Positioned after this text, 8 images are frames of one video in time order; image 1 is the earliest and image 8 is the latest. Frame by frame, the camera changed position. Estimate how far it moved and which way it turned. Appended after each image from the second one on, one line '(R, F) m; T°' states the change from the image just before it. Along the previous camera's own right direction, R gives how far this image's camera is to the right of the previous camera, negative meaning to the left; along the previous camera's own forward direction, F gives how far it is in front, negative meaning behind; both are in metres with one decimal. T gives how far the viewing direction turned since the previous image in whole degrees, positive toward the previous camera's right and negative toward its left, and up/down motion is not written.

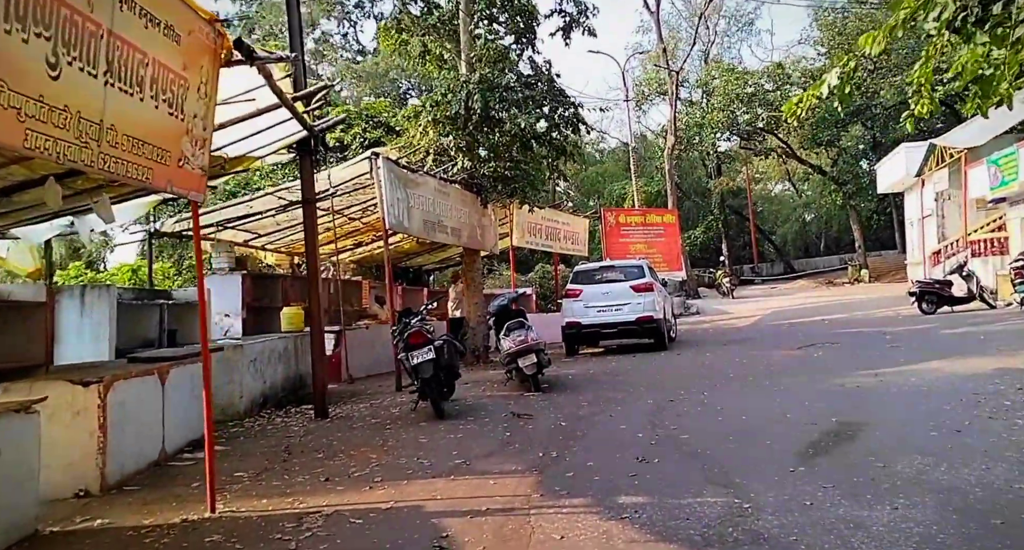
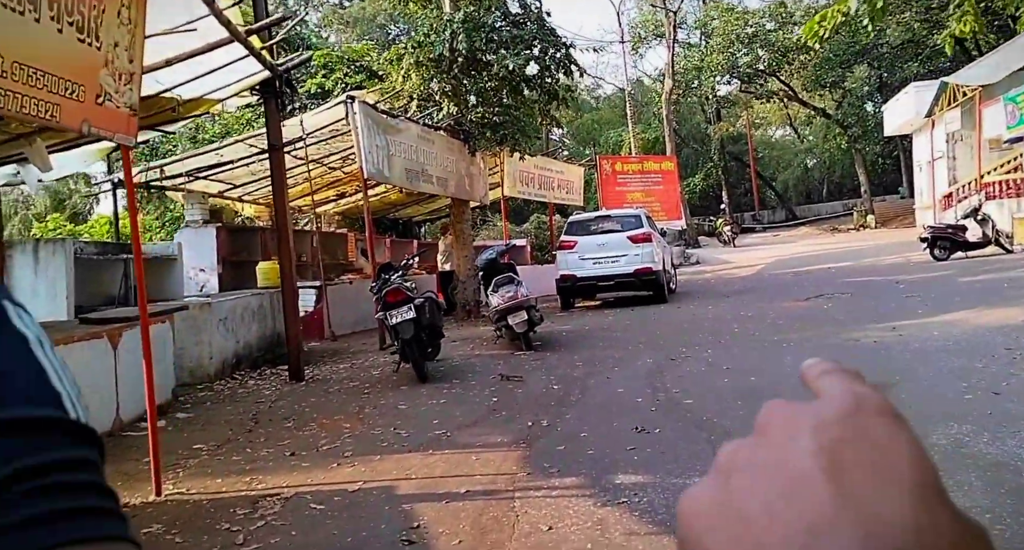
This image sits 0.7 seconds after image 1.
(+0.1, +0.7) m; 0°
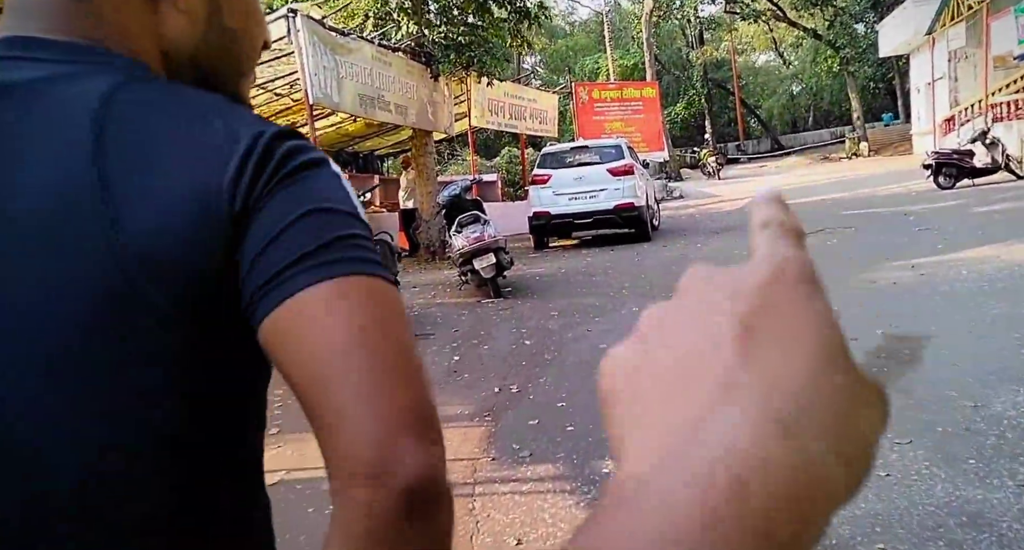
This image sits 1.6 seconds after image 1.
(+0.1, +0.9) m; +2°
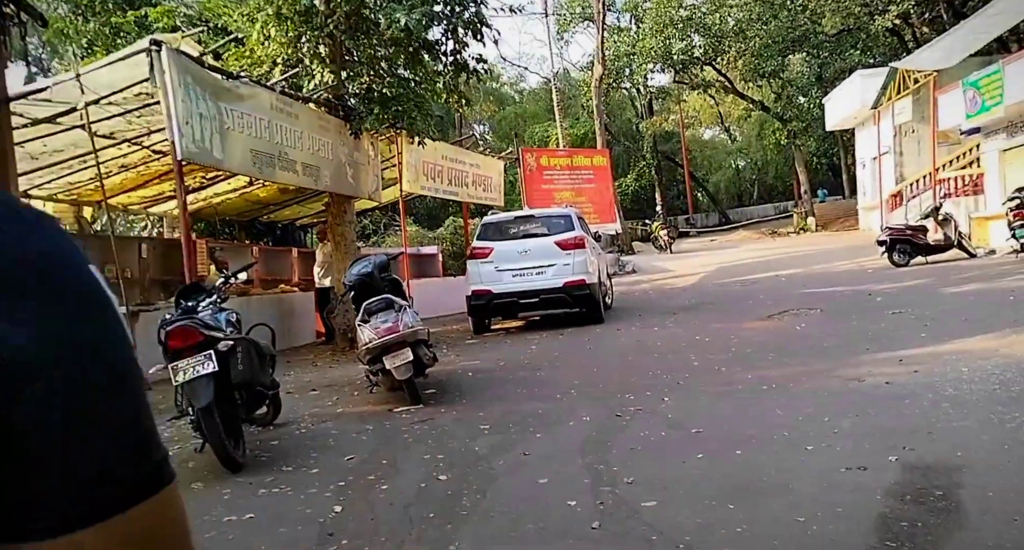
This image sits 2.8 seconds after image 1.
(+0.2, +1.3) m; +3°
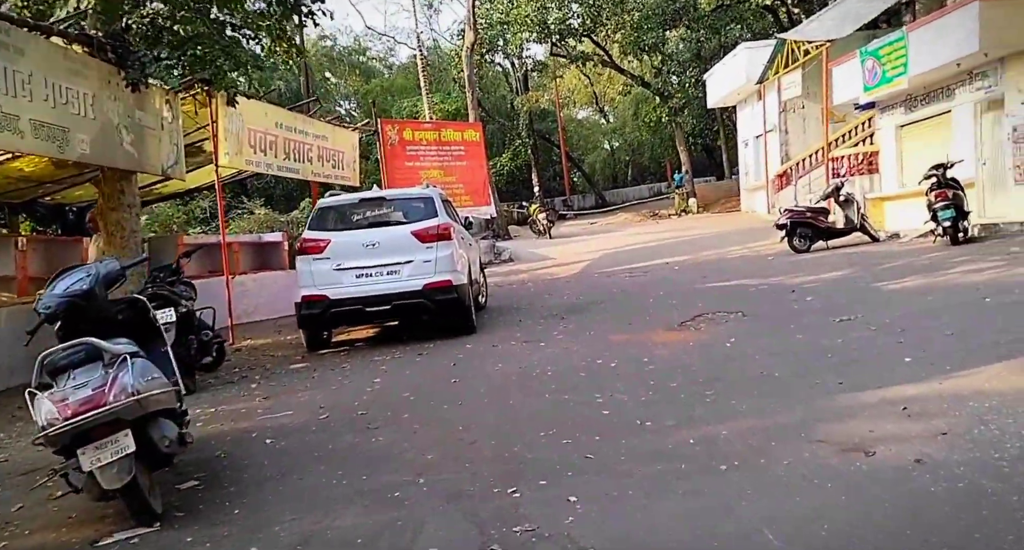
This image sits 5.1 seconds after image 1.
(+0.3, +2.3) m; +8°
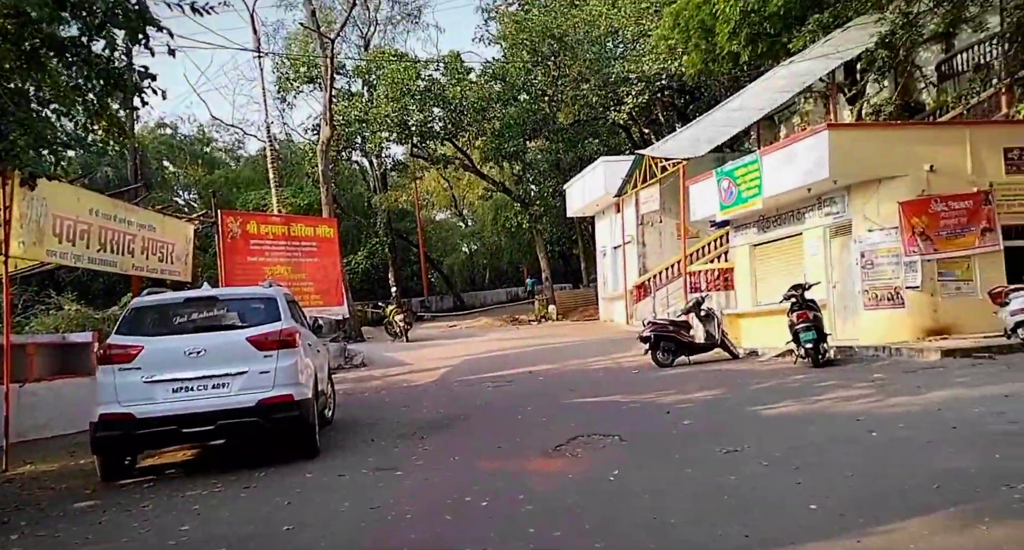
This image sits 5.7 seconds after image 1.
(0.0, +0.8) m; +9°
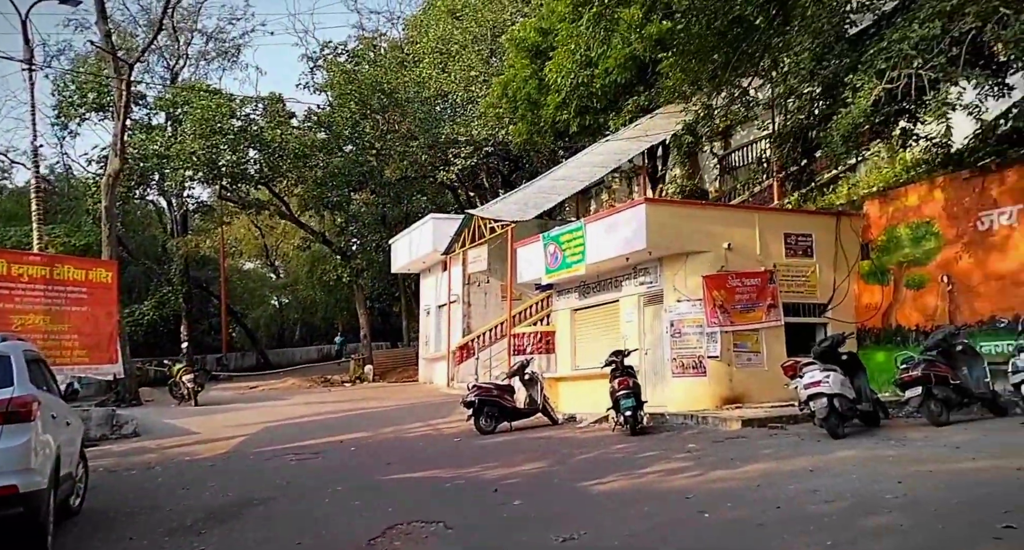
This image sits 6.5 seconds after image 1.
(0.0, +0.9) m; +12°
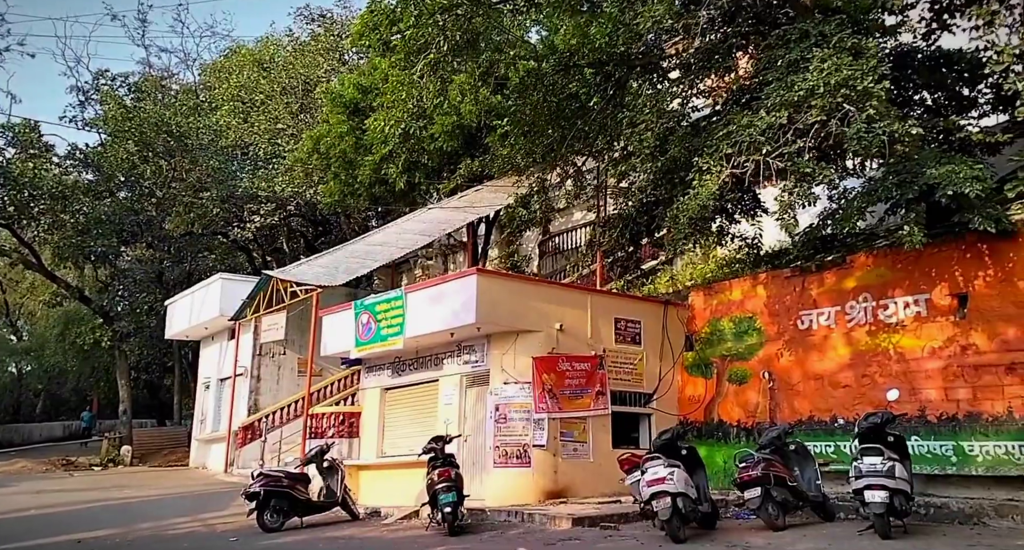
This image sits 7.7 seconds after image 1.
(-0.3, +2.1) m; +13°
